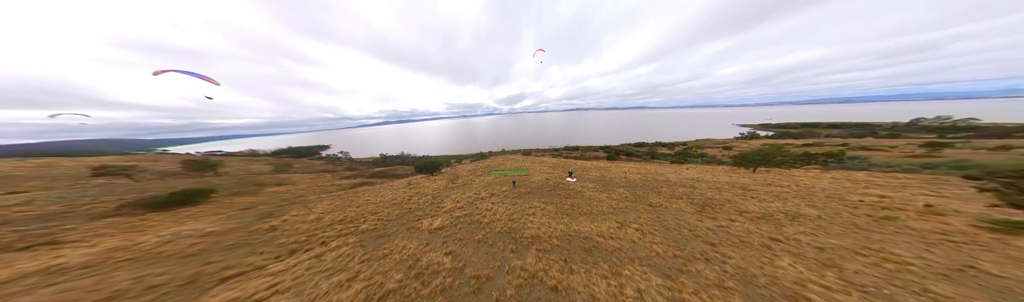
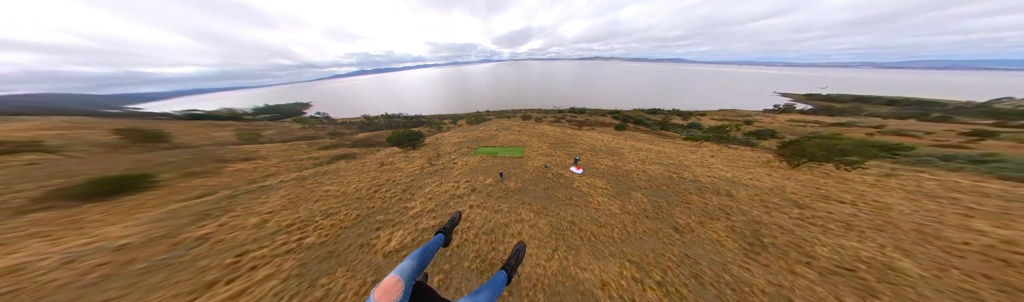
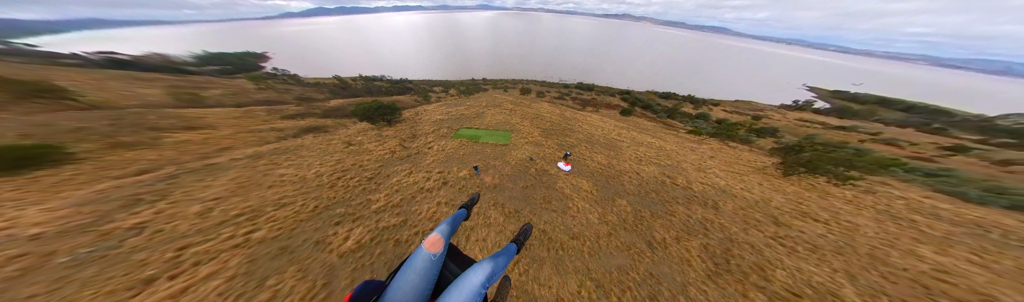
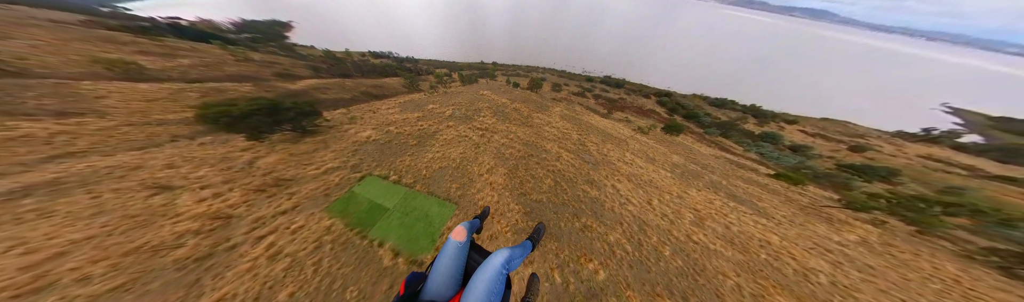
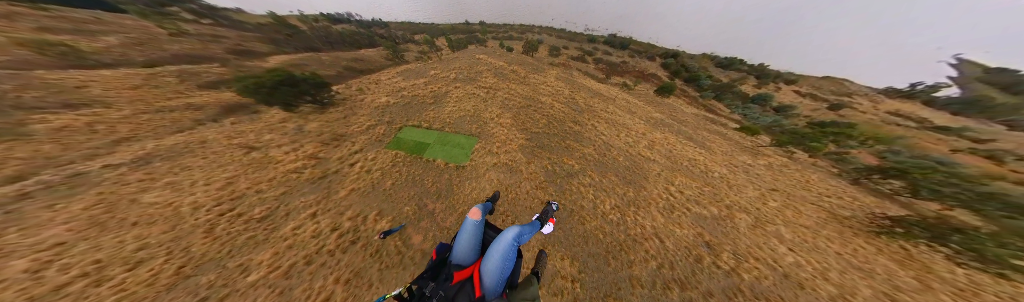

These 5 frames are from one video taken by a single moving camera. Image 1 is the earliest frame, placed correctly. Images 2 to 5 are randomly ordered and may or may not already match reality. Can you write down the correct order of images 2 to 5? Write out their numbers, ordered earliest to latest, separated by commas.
2, 3, 5, 4
